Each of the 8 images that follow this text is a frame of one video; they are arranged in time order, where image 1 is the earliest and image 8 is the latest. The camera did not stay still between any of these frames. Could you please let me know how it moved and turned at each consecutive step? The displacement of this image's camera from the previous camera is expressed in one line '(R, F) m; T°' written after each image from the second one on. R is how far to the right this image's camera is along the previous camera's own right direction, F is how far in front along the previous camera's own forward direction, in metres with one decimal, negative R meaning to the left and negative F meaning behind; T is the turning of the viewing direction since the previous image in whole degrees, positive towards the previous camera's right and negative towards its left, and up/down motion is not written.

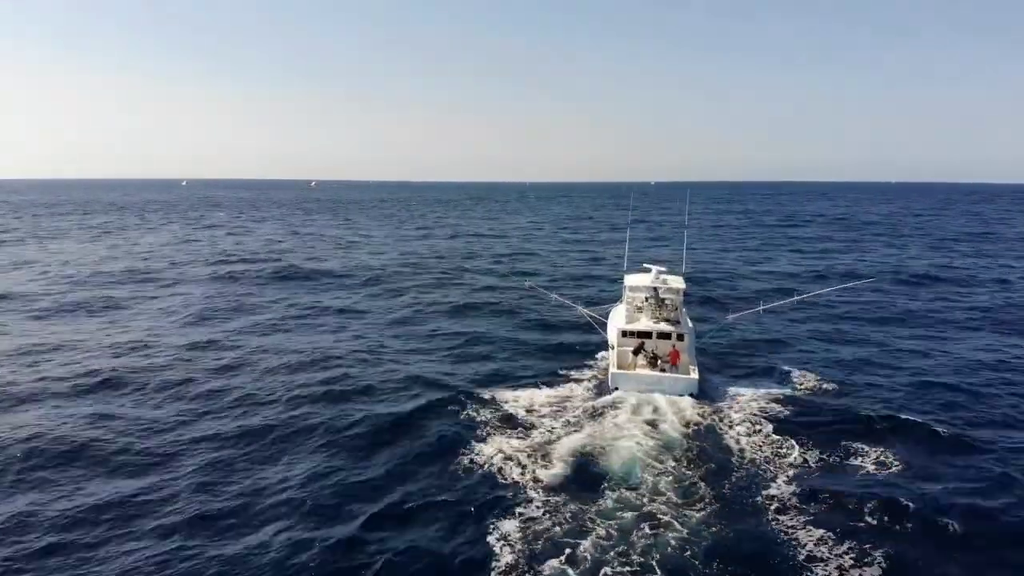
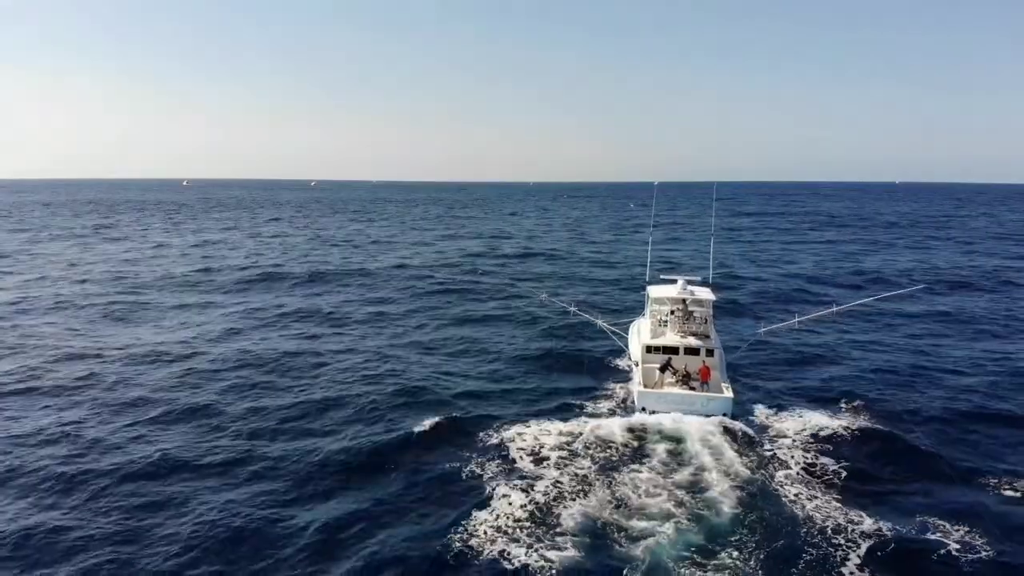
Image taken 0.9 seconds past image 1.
(+1.0, +3.6) m; -1°
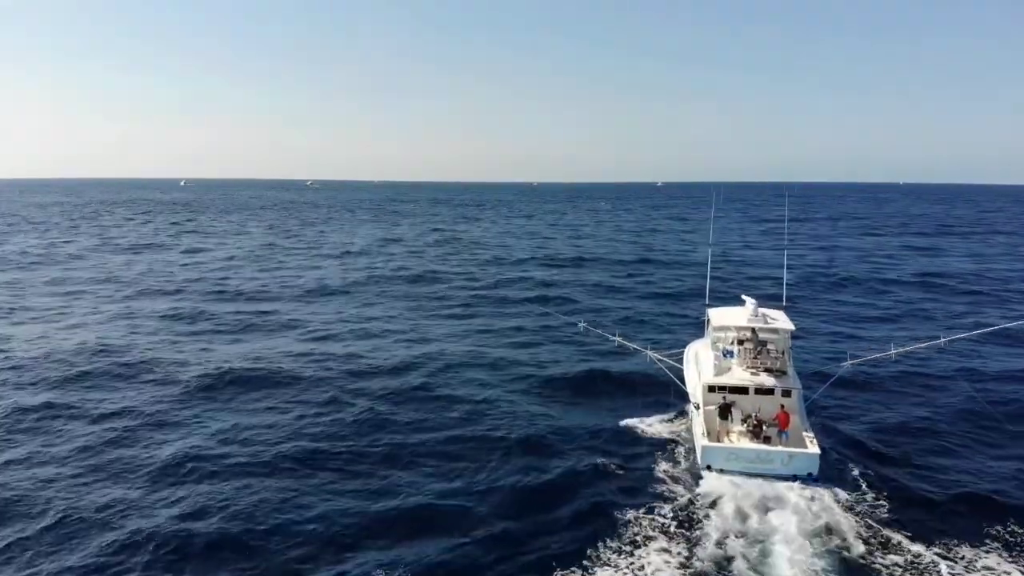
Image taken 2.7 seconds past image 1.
(-0.8, +5.4) m; 0°
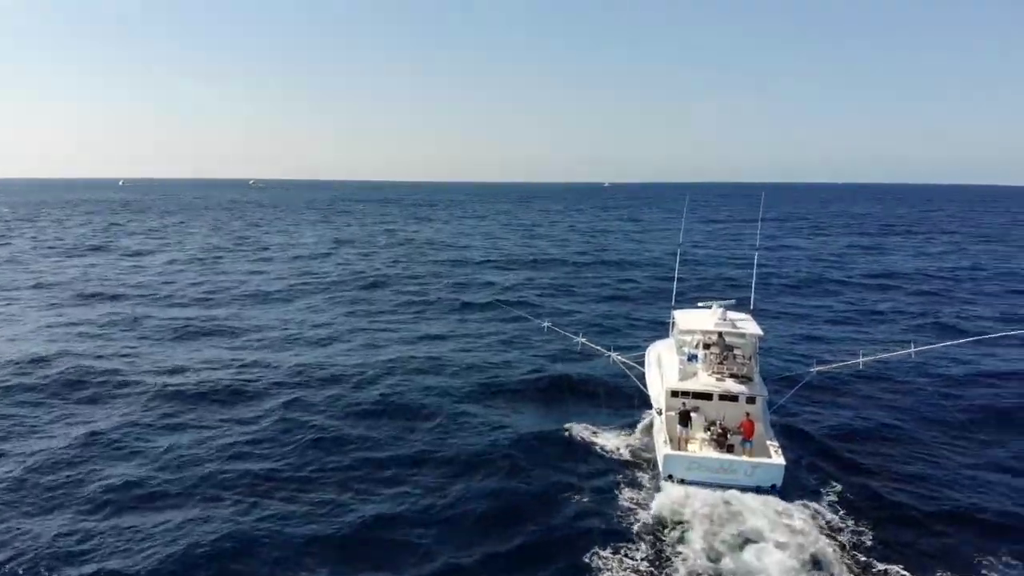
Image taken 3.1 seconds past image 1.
(0.0, +1.1) m; +3°
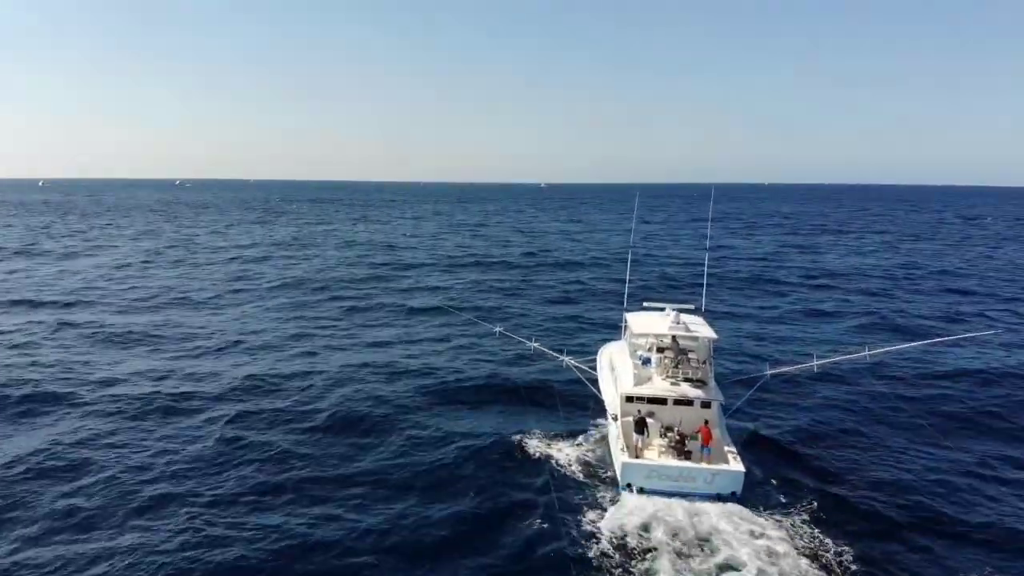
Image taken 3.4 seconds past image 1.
(+3.9, -0.2) m; -8°
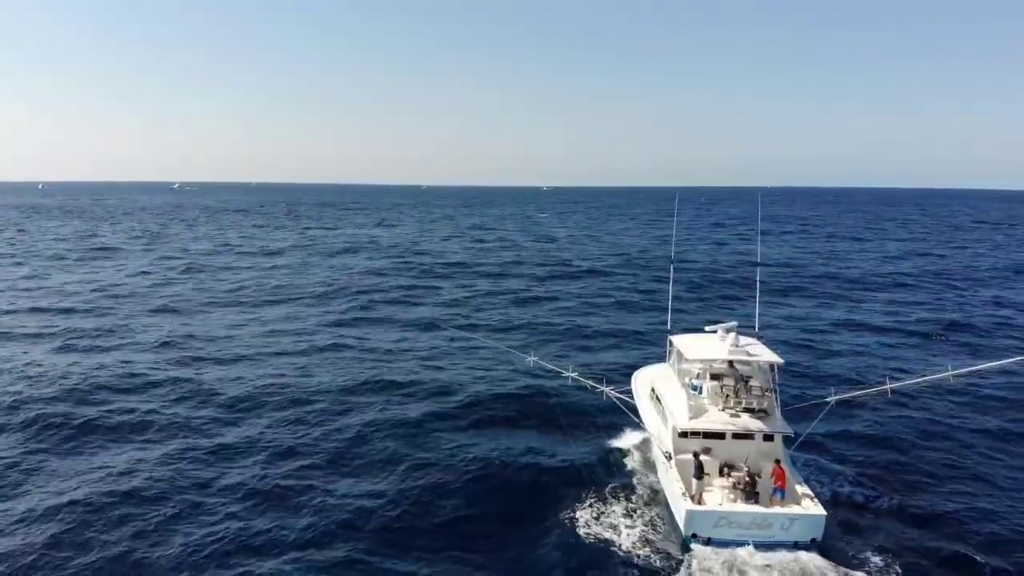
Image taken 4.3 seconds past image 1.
(-1.0, +2.4) m; 0°
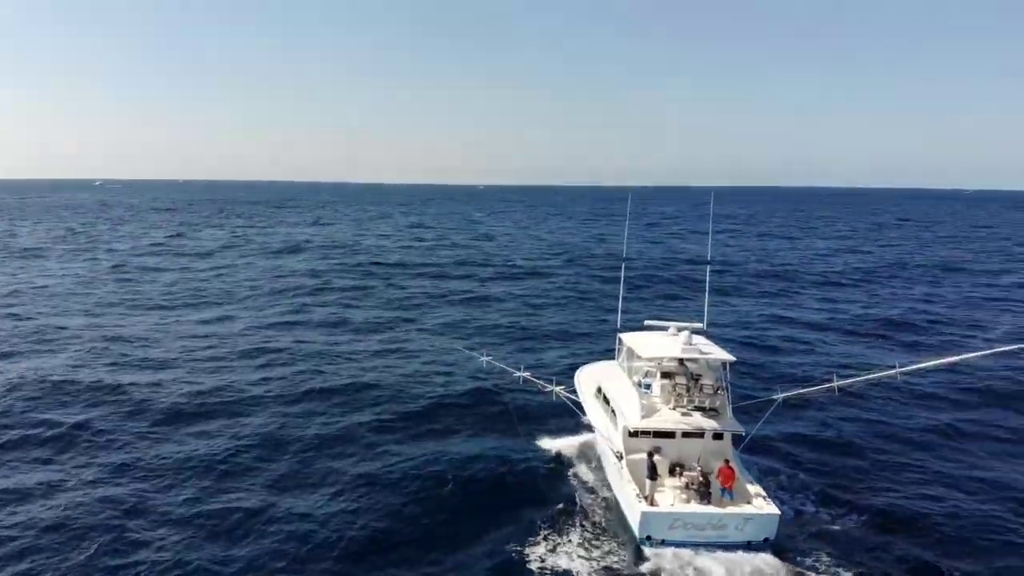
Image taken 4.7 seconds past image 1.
(-0.3, +0.5) m; +4°
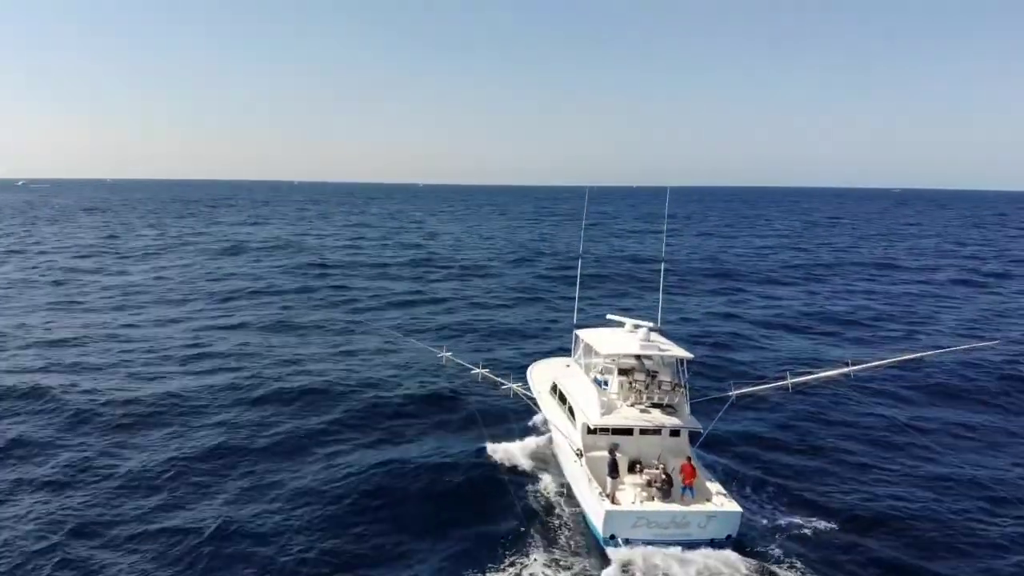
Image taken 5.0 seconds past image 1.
(+0.2, +0.6) m; +2°
